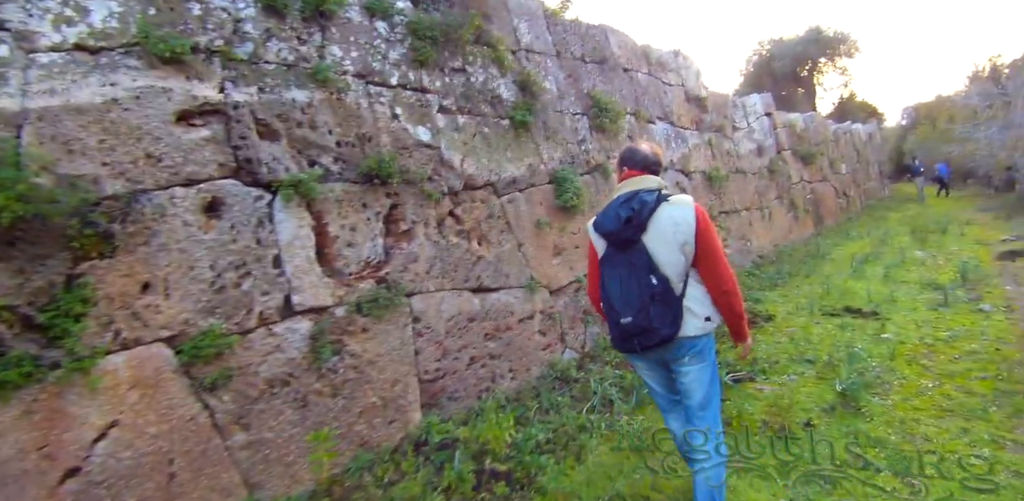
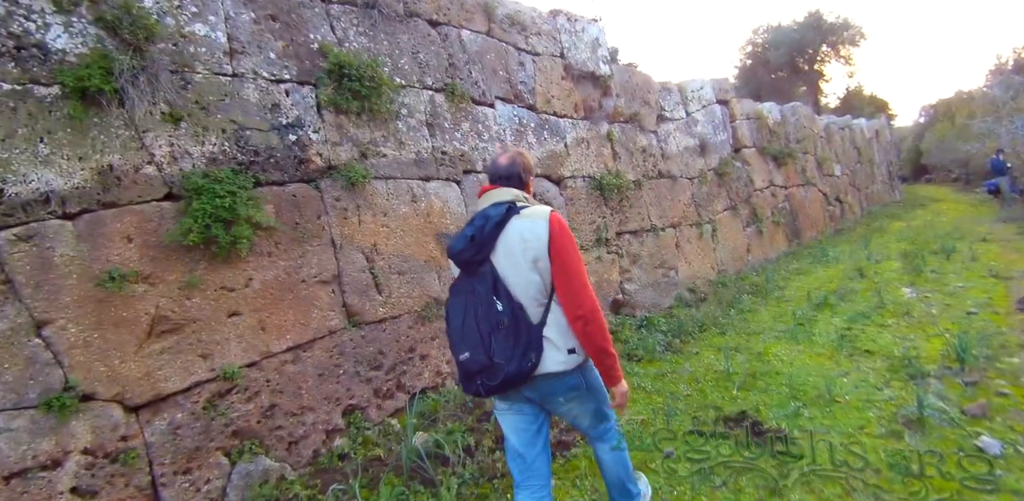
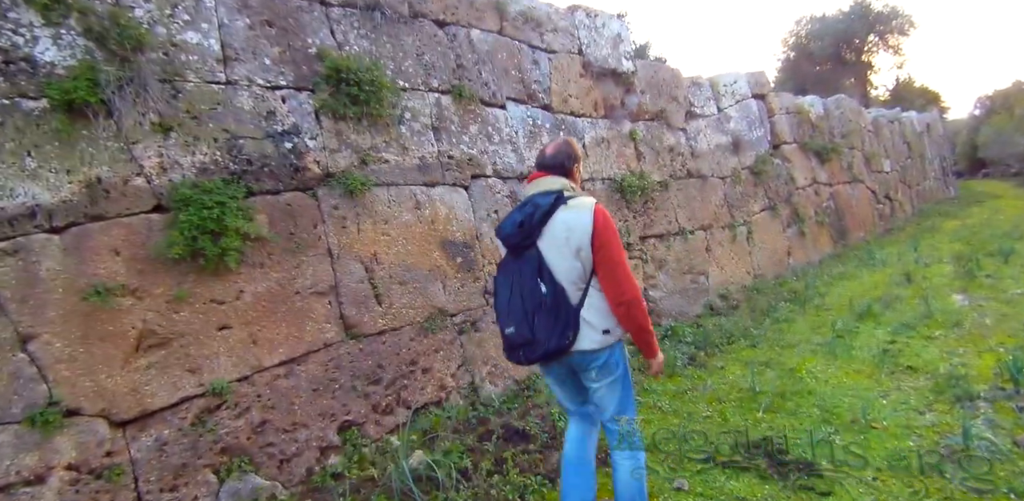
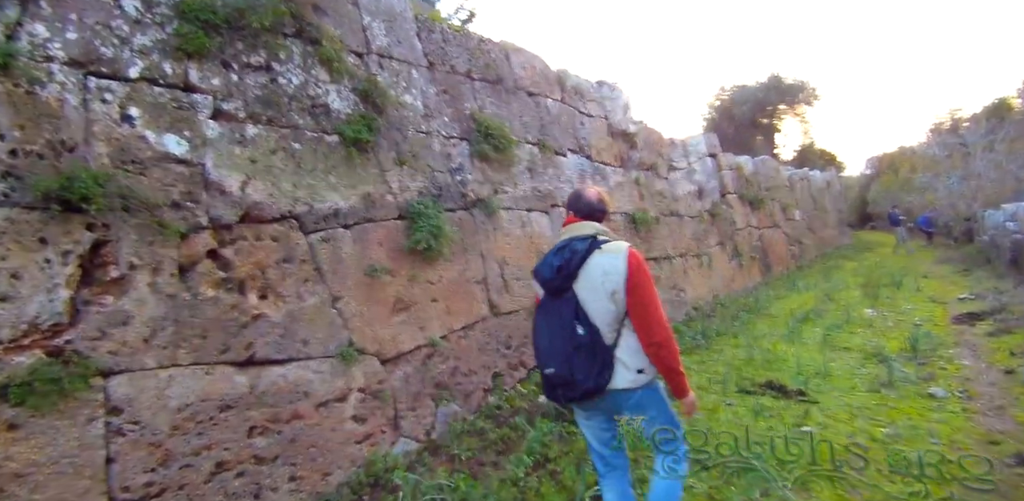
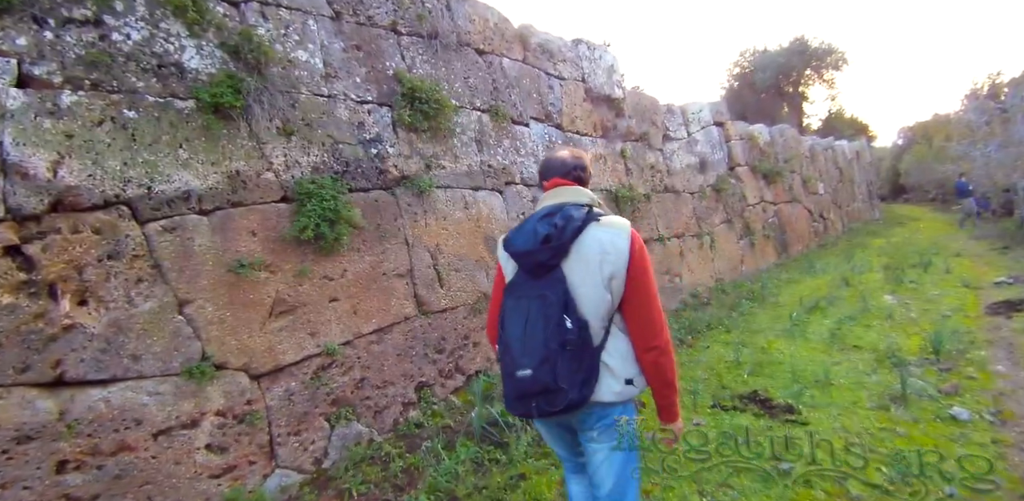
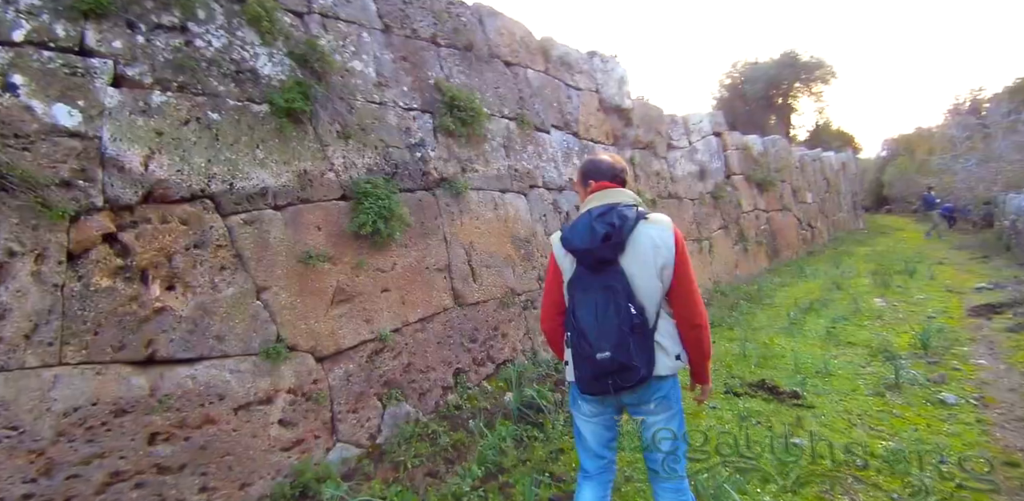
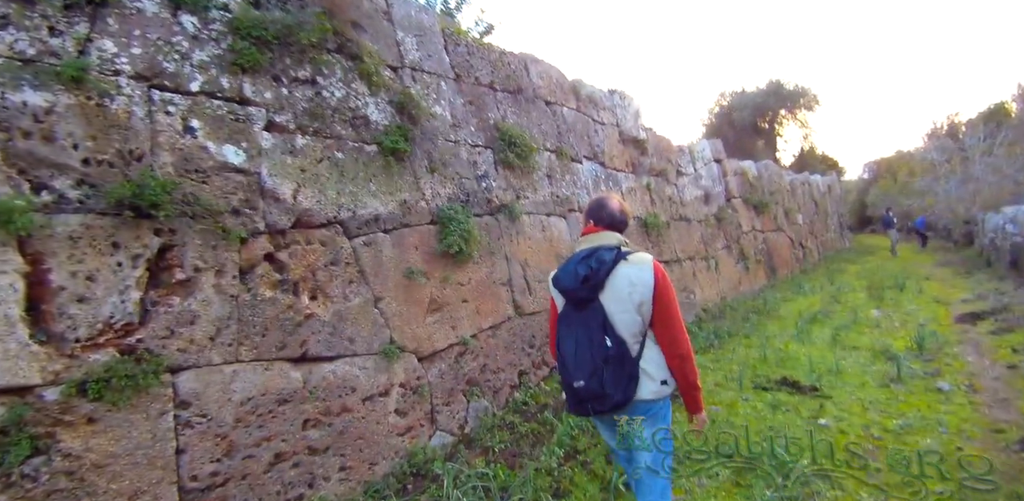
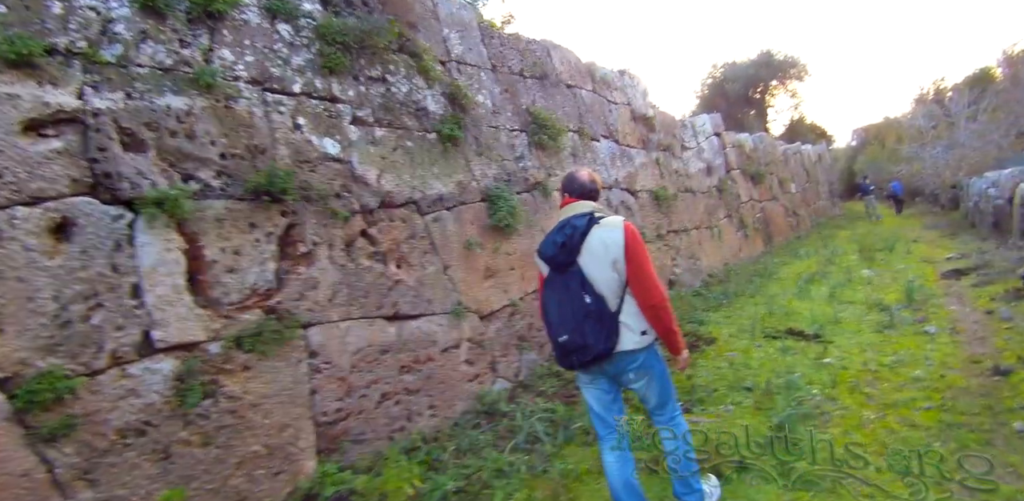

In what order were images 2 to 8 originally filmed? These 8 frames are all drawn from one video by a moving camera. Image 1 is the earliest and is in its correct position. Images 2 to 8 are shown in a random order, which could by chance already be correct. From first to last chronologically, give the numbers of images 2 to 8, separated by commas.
8, 7, 4, 6, 5, 2, 3
